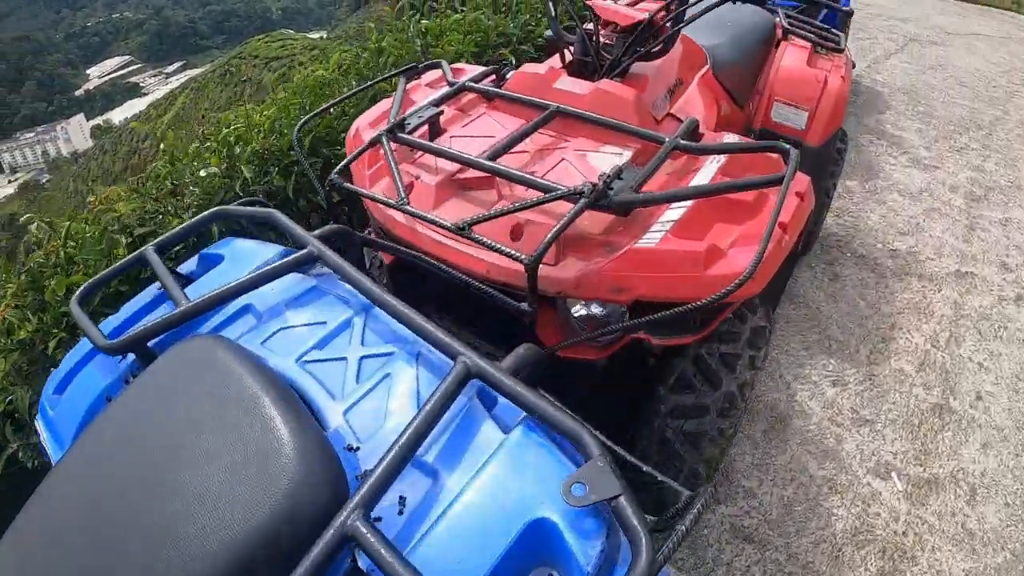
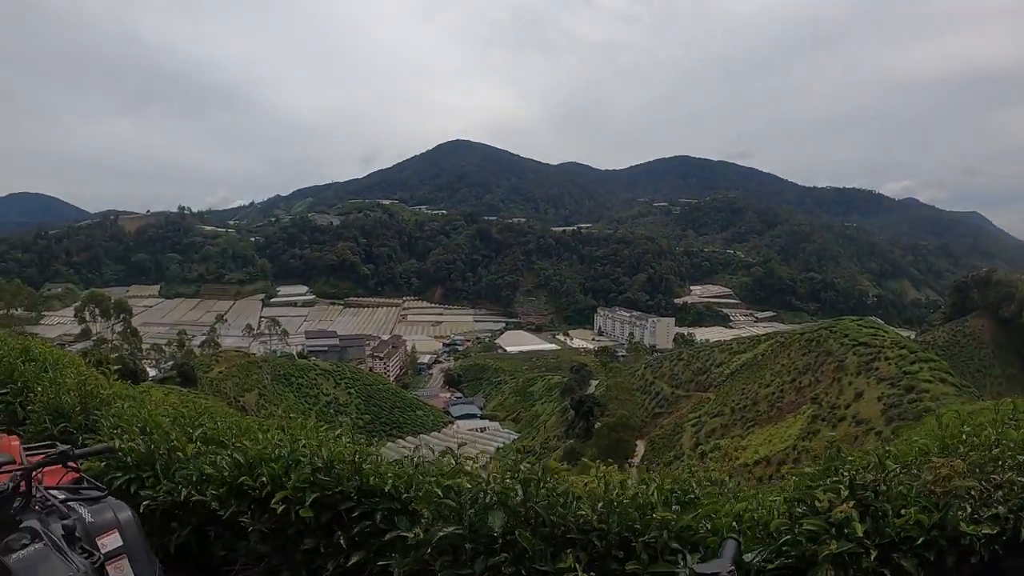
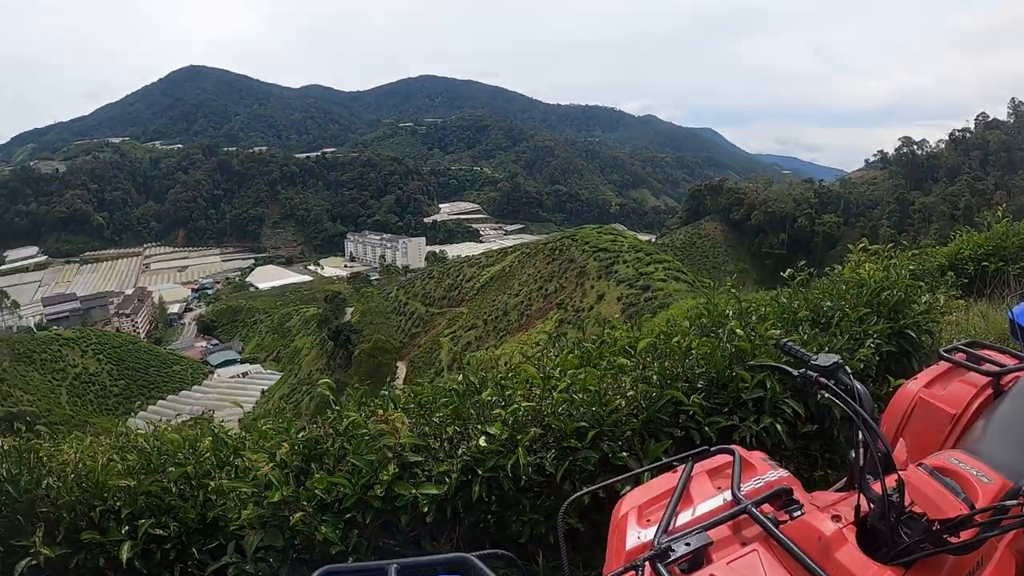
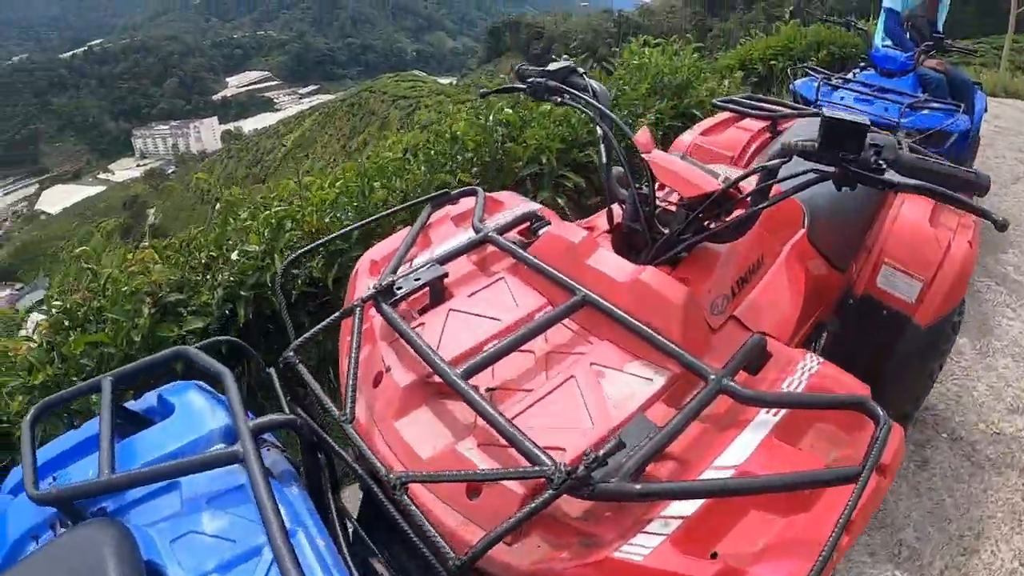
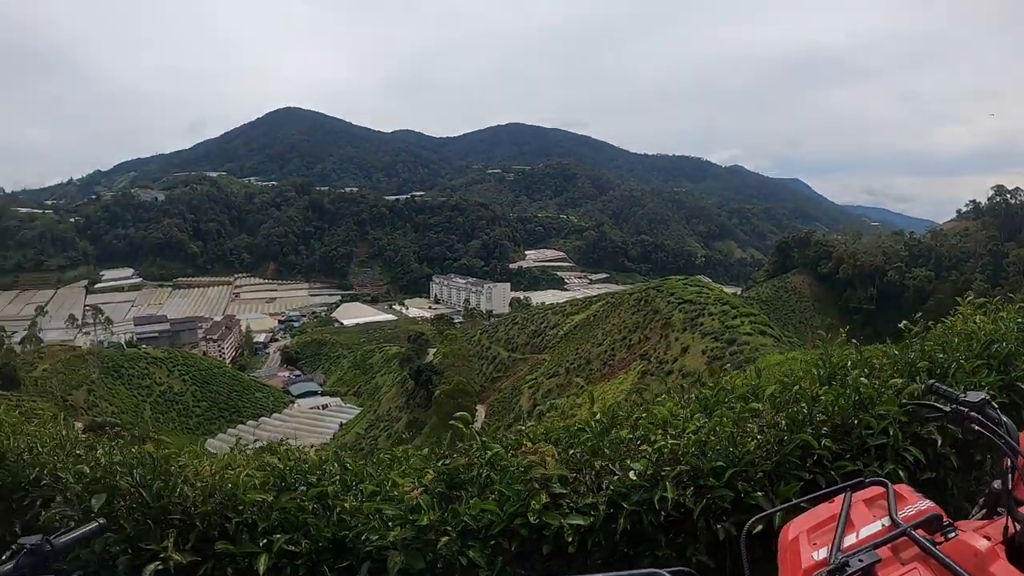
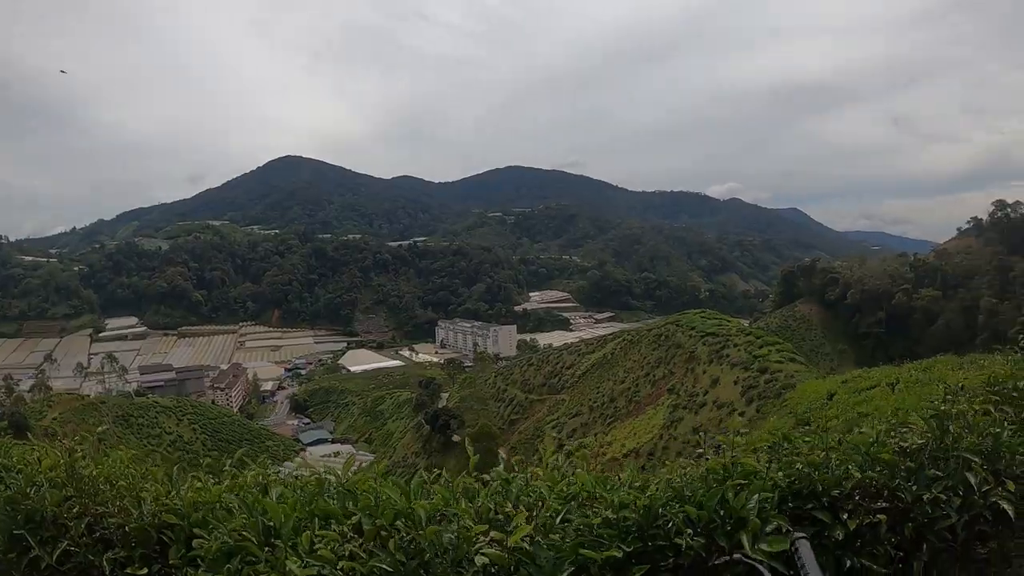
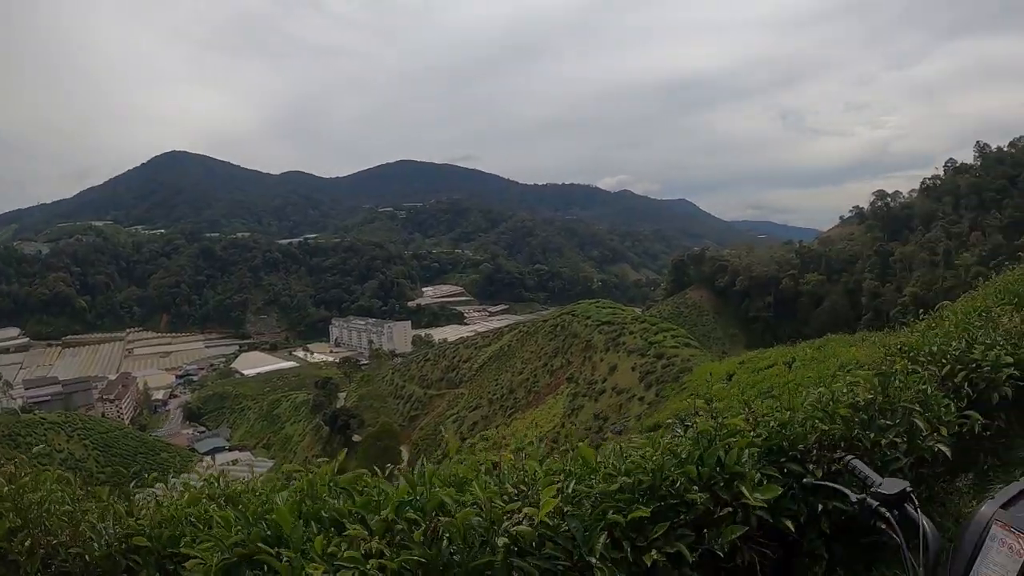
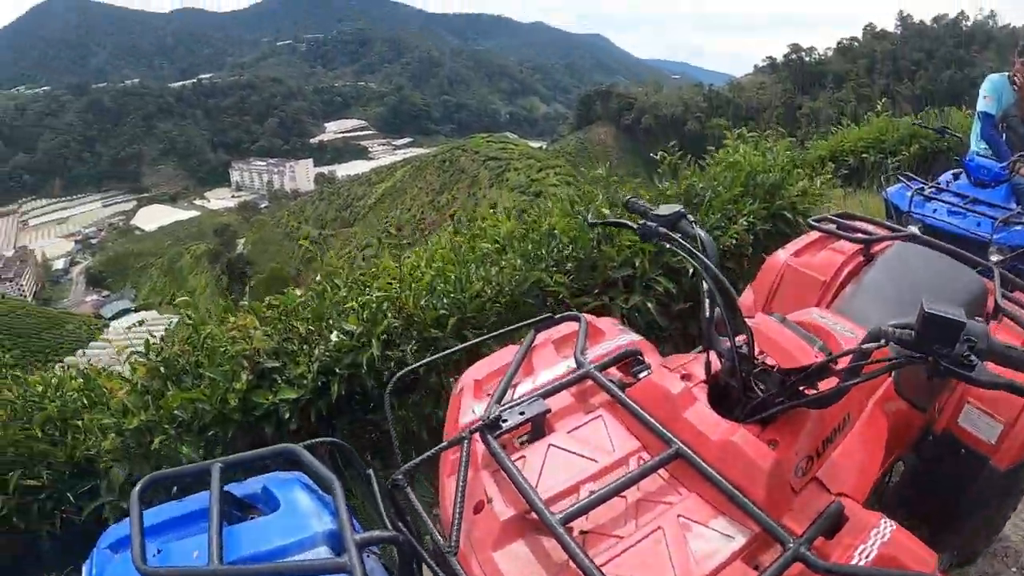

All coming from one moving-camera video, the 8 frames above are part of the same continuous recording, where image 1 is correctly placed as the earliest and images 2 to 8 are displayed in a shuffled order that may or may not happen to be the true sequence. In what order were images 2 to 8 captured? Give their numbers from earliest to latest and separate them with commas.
4, 8, 3, 5, 2, 6, 7
